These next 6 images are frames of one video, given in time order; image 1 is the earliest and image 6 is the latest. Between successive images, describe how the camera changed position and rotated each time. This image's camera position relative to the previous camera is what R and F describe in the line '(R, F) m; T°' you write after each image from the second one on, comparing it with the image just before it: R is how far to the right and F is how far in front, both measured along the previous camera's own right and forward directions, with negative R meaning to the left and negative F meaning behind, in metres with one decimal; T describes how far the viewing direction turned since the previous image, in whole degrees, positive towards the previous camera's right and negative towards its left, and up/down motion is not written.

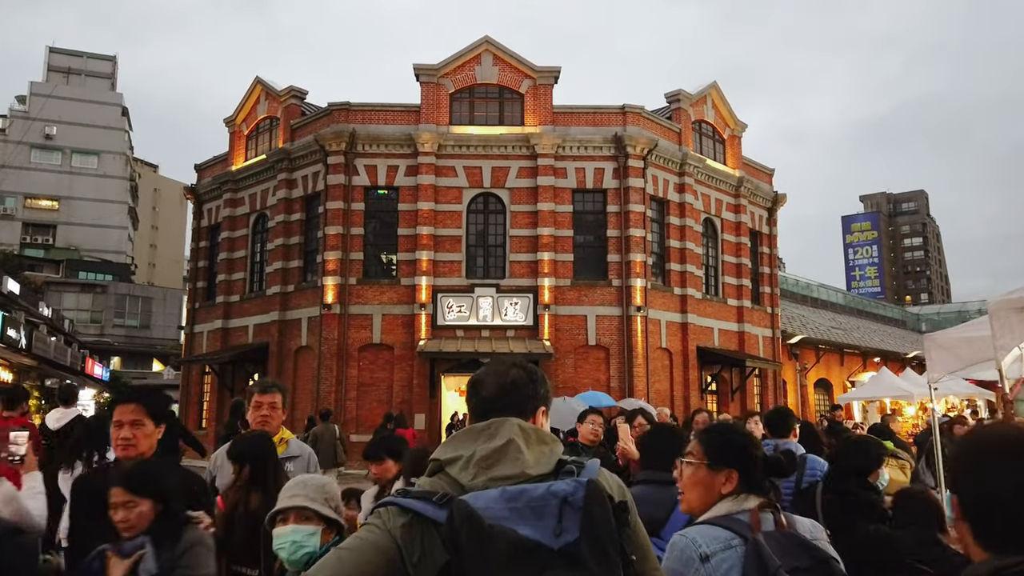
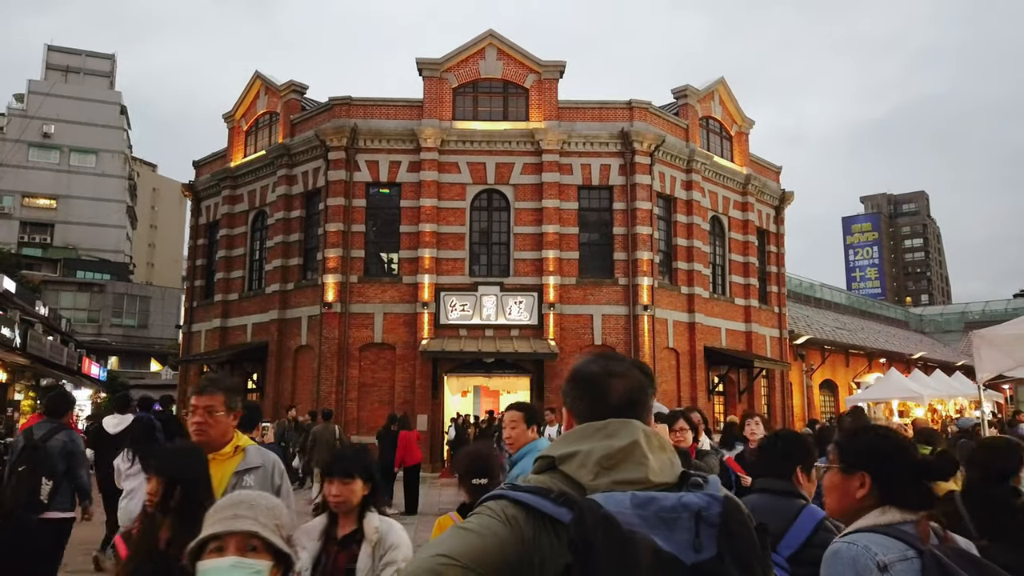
(-0.1, +0.4) m; 0°
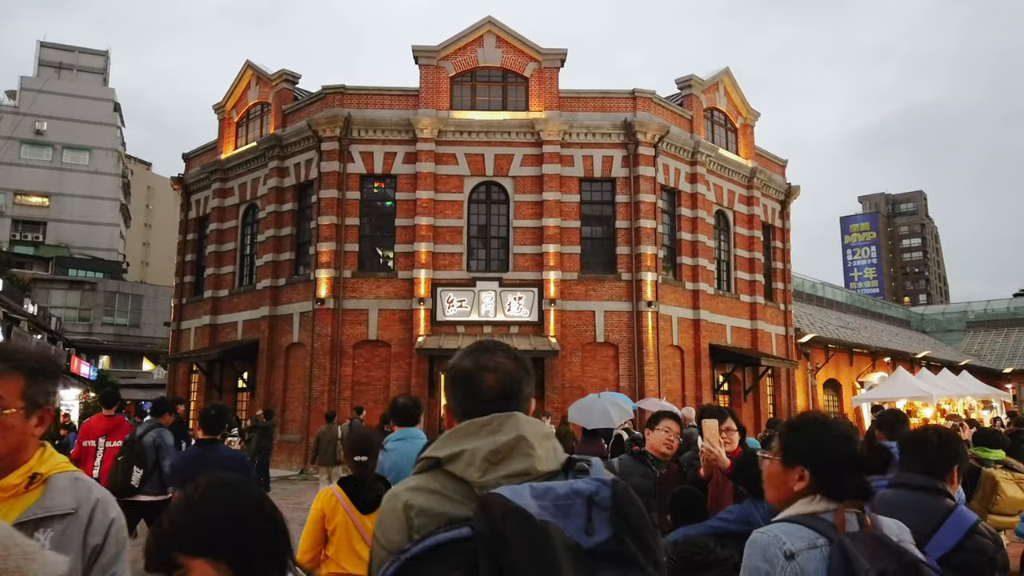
(-0.1, +0.7) m; 0°
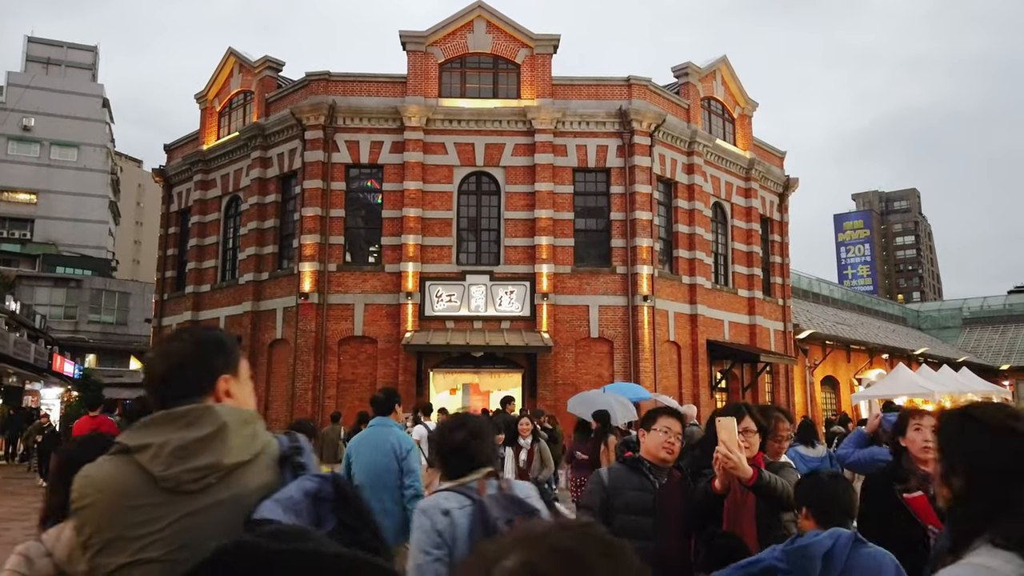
(+0.1, +0.7) m; 0°
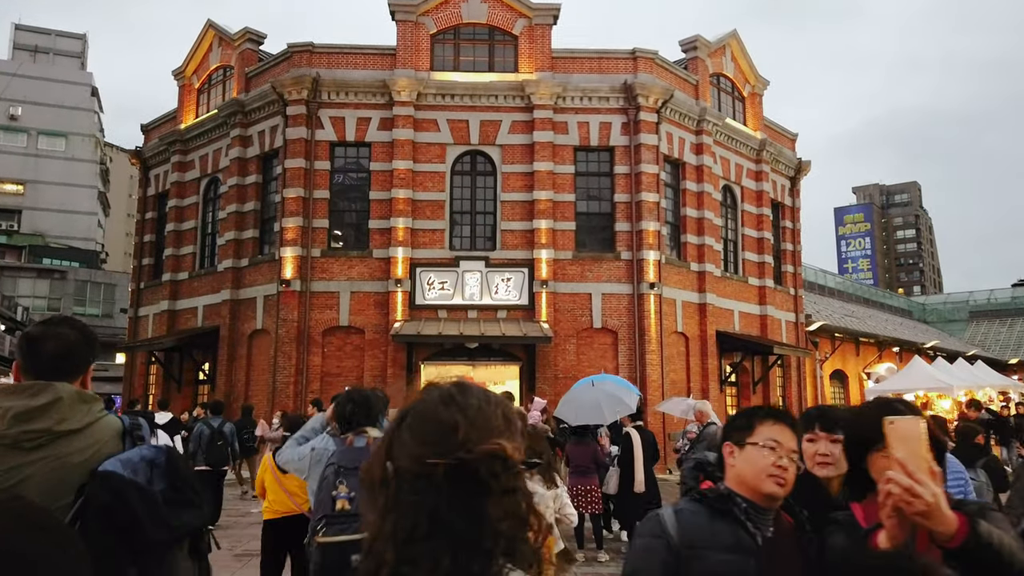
(0.0, +1.3) m; 0°
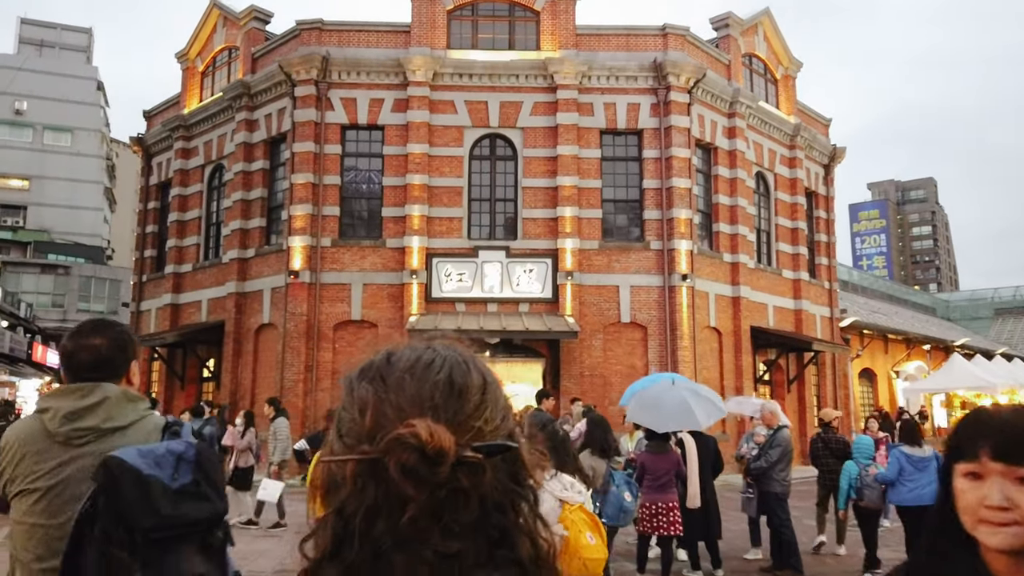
(-0.3, +1.1) m; -1°
